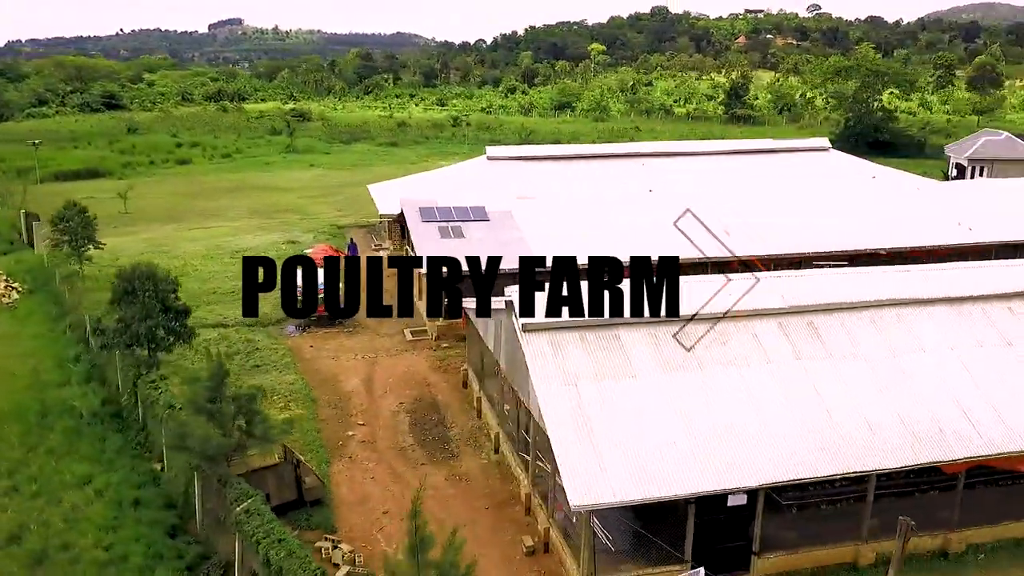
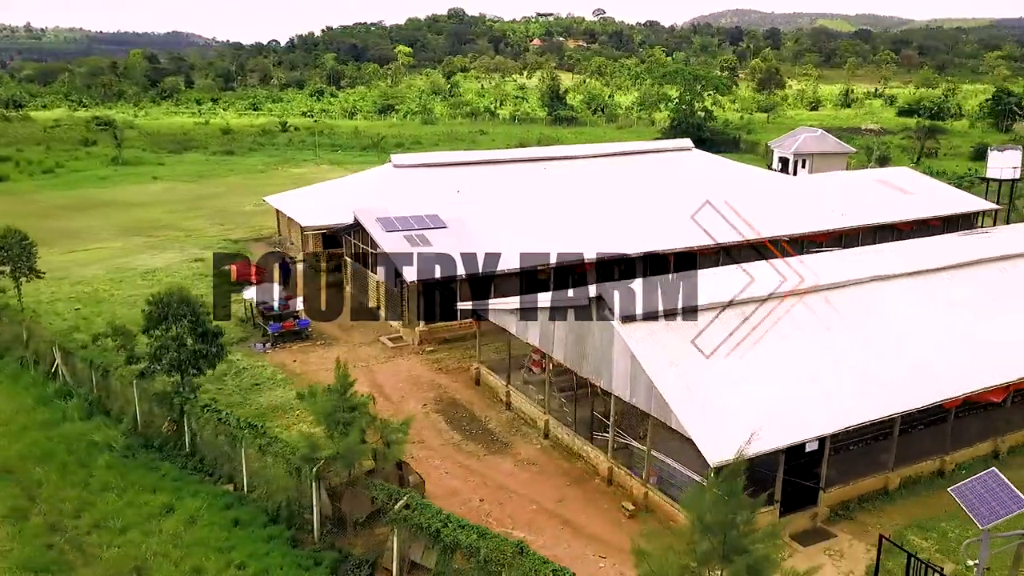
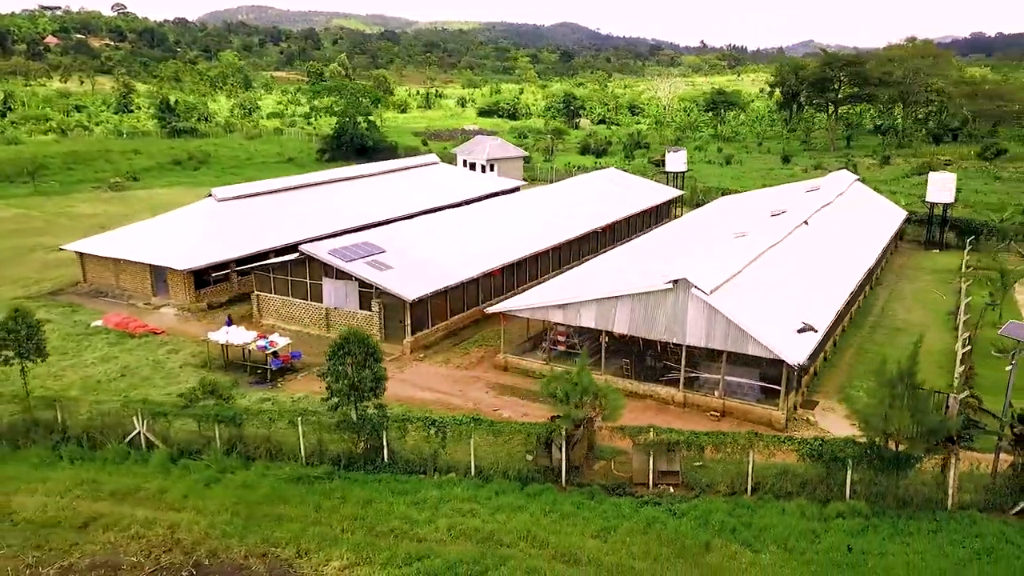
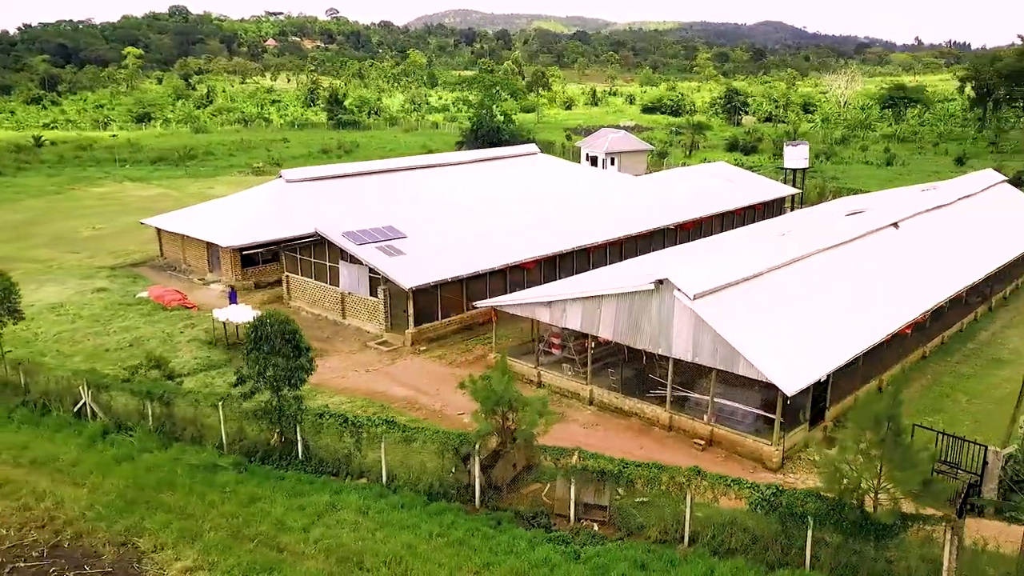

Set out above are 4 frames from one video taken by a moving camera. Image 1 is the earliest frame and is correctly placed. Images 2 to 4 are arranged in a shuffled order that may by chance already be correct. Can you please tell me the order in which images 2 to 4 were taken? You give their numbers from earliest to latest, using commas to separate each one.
2, 4, 3
